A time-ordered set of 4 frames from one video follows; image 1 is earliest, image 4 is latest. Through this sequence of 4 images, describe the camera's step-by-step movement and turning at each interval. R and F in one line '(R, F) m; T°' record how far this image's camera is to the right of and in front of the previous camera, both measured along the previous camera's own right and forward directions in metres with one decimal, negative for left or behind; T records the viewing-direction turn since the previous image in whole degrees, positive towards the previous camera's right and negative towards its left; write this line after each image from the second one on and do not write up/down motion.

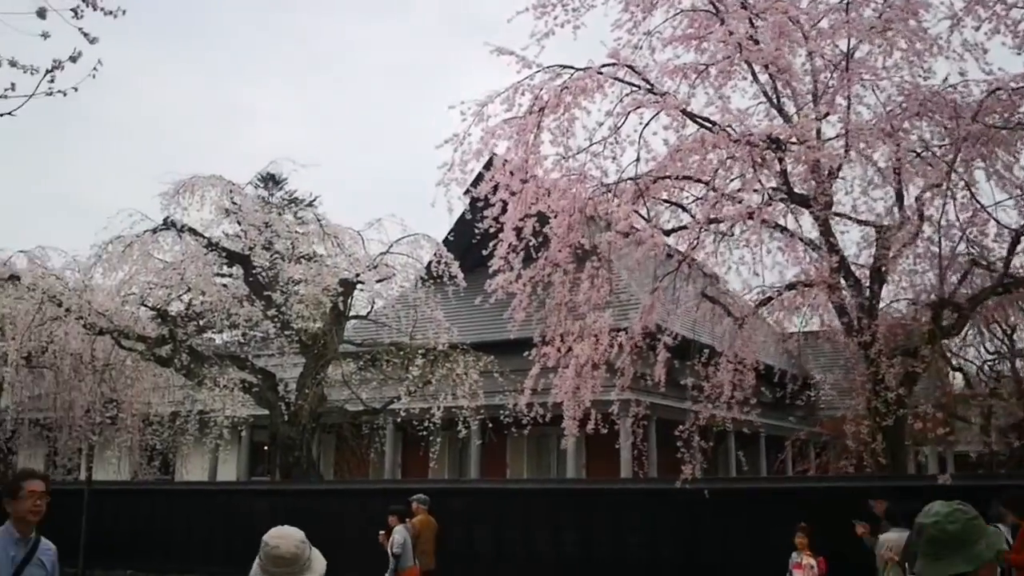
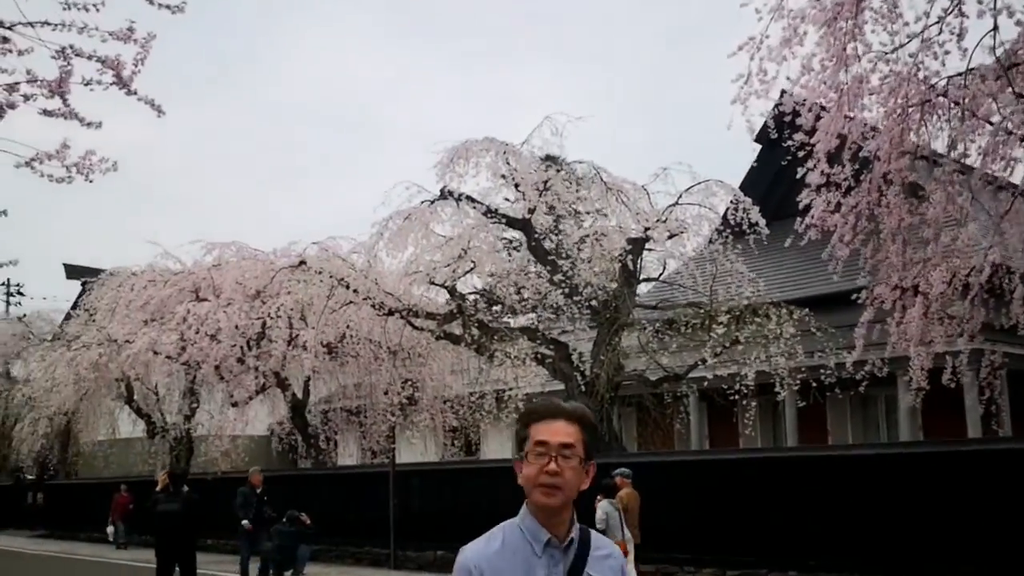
(-0.6, +2.0) m; -21°
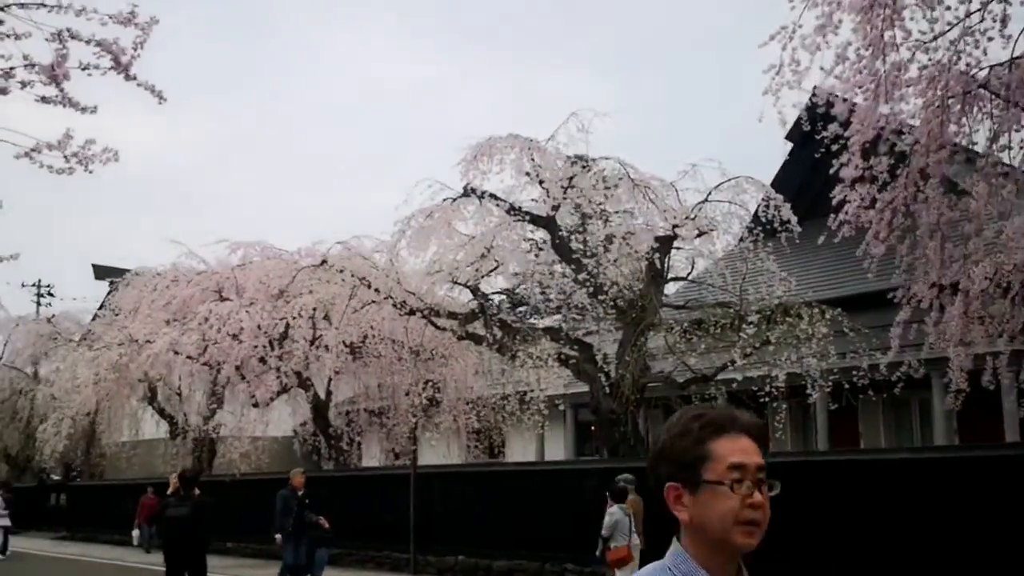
(0.0, +0.2) m; -2°
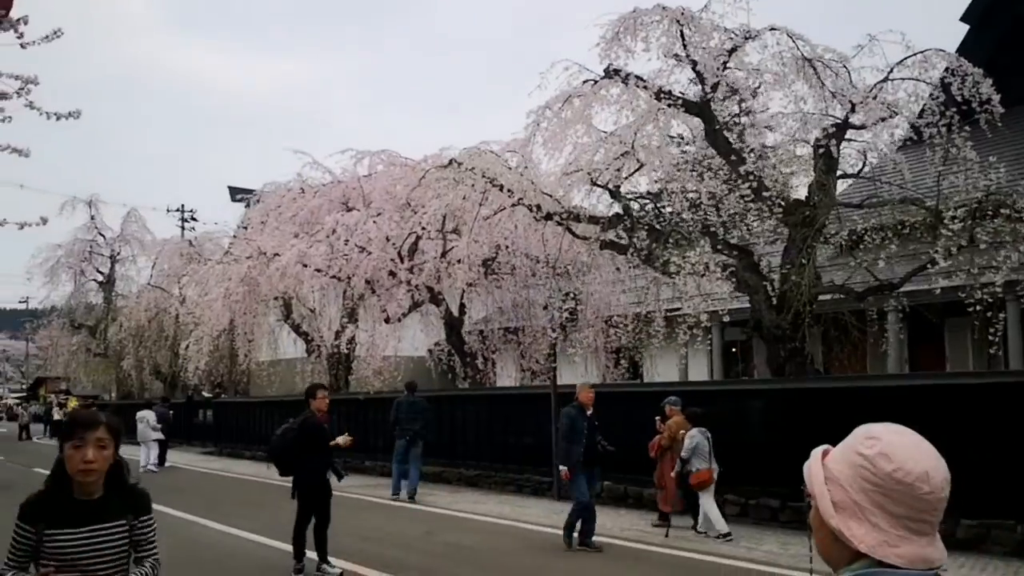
(-0.4, +1.2) m; -9°
